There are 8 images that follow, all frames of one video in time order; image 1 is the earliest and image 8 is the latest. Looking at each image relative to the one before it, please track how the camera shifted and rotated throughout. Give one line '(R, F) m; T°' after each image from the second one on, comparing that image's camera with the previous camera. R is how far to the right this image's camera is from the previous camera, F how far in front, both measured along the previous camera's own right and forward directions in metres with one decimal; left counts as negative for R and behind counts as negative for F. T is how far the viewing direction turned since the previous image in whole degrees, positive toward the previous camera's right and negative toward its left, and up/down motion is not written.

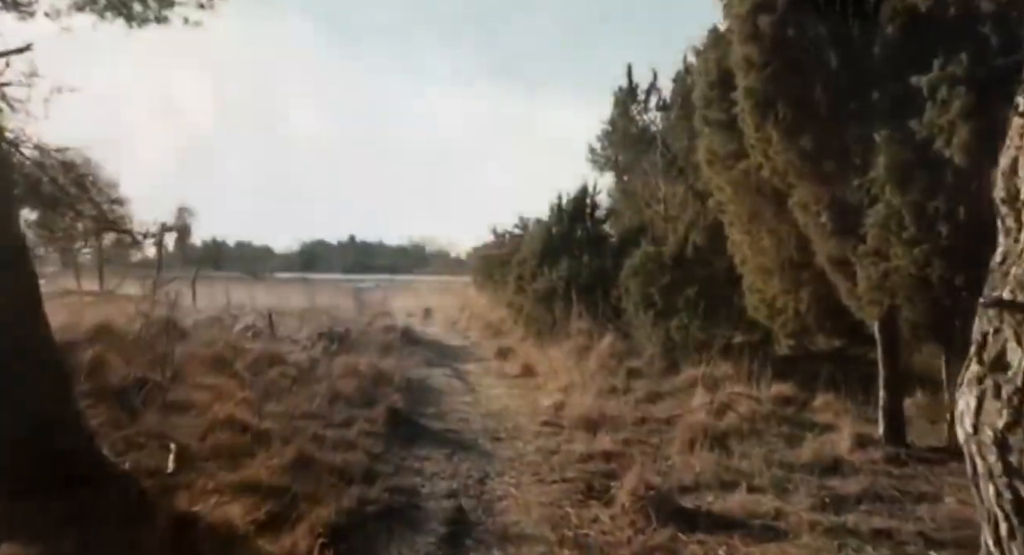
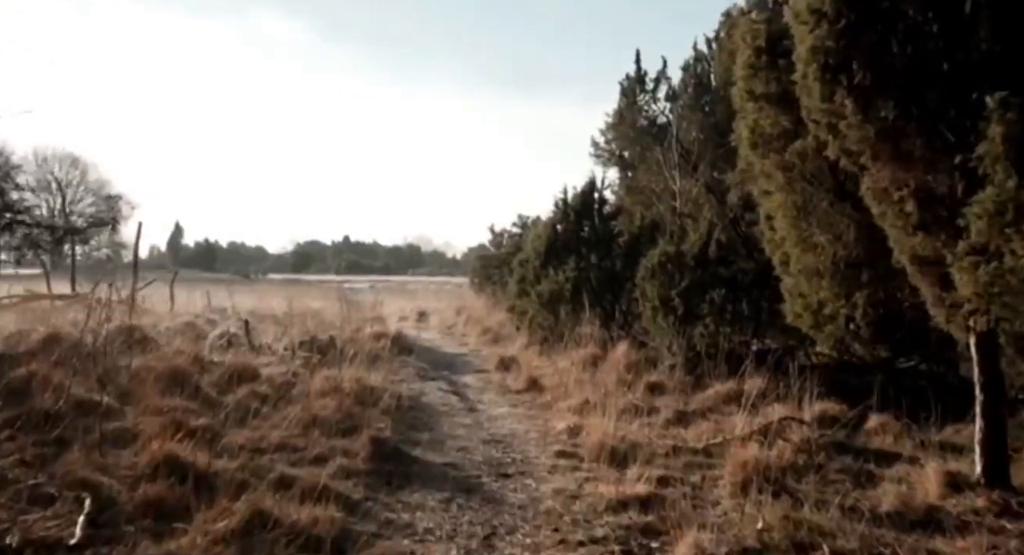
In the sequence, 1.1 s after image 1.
(-0.1, +1.2) m; 0°
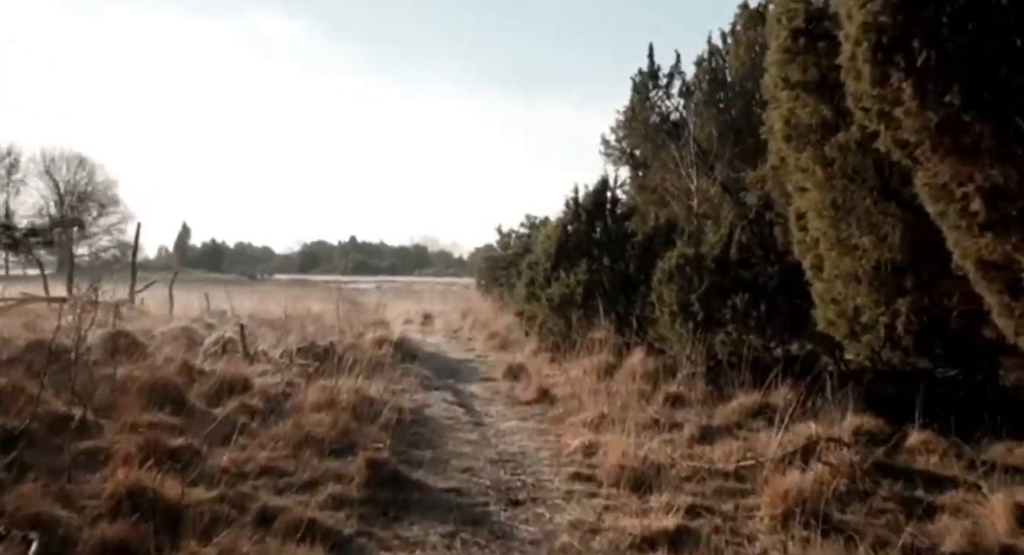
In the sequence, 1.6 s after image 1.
(0.0, +0.6) m; 0°
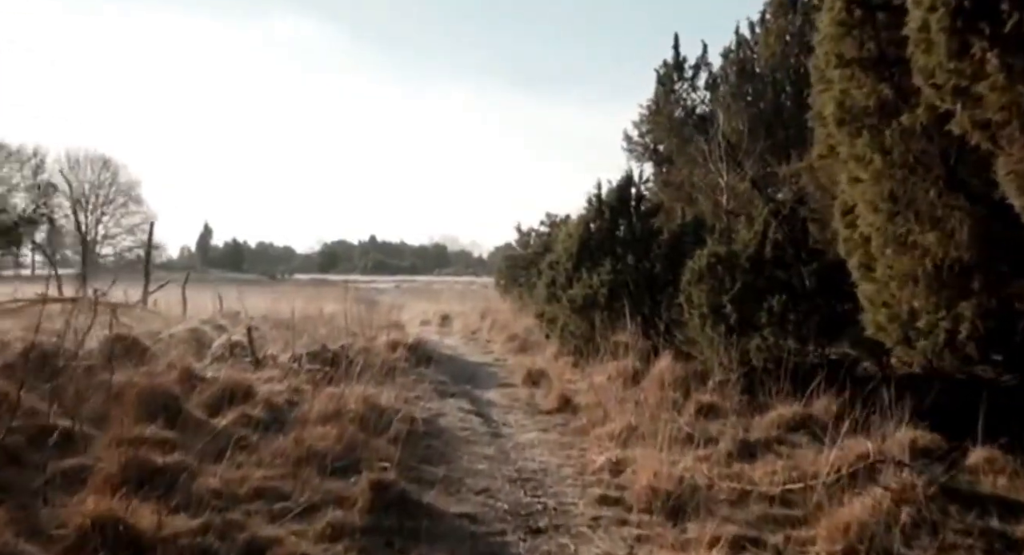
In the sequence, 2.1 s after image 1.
(0.0, +0.6) m; -1°
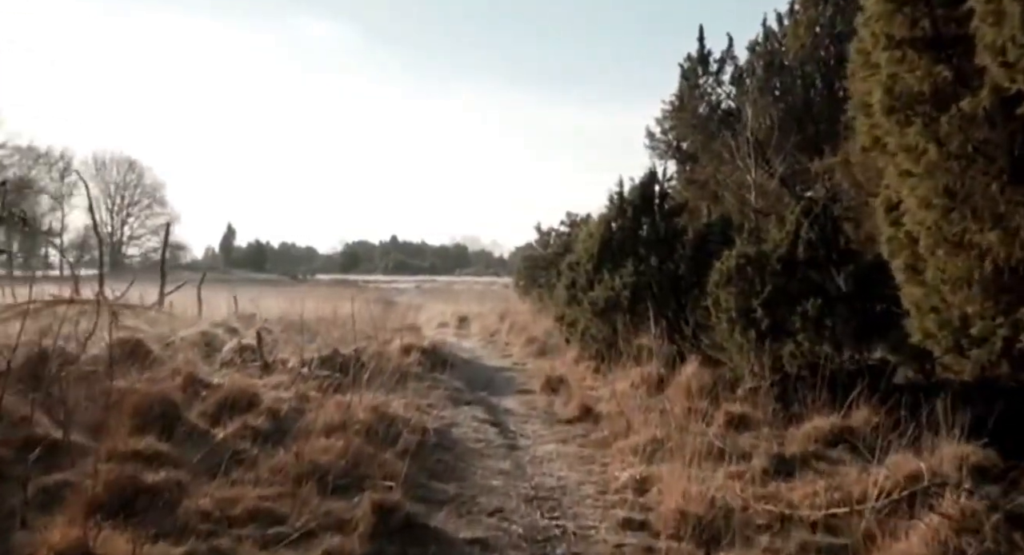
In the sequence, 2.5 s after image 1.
(0.0, +0.4) m; -1°
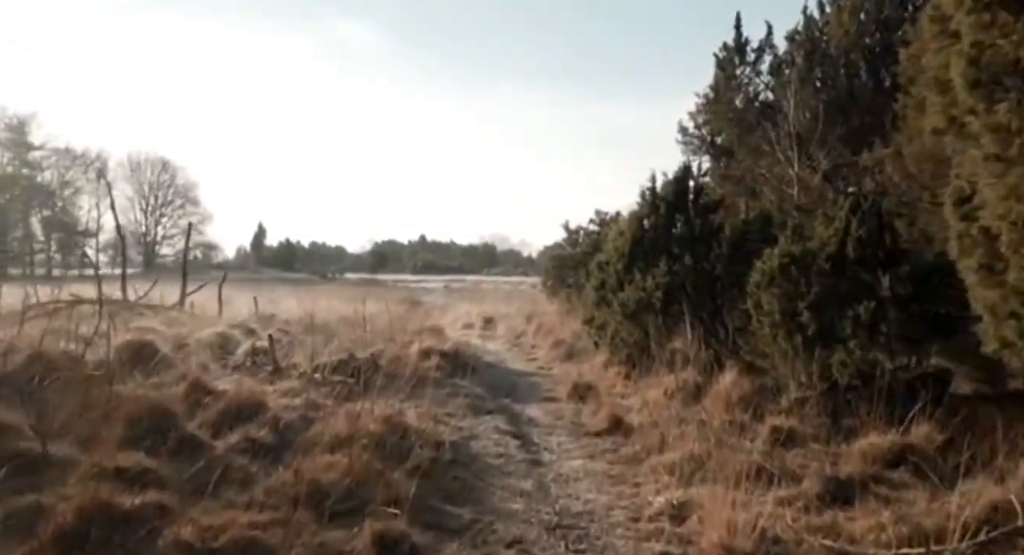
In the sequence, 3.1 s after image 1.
(0.0, +0.6) m; -2°
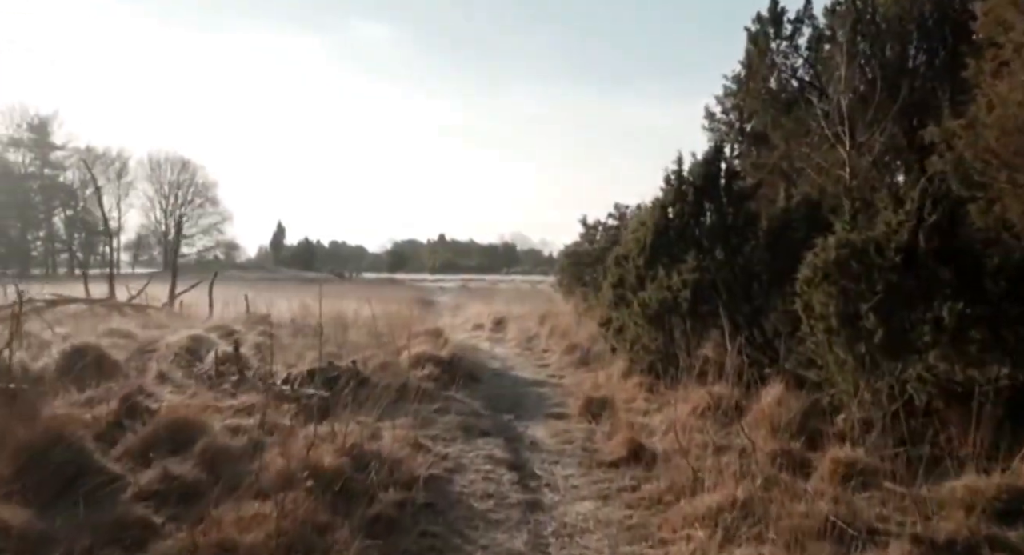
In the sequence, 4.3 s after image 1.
(+0.2, +1.4) m; -1°
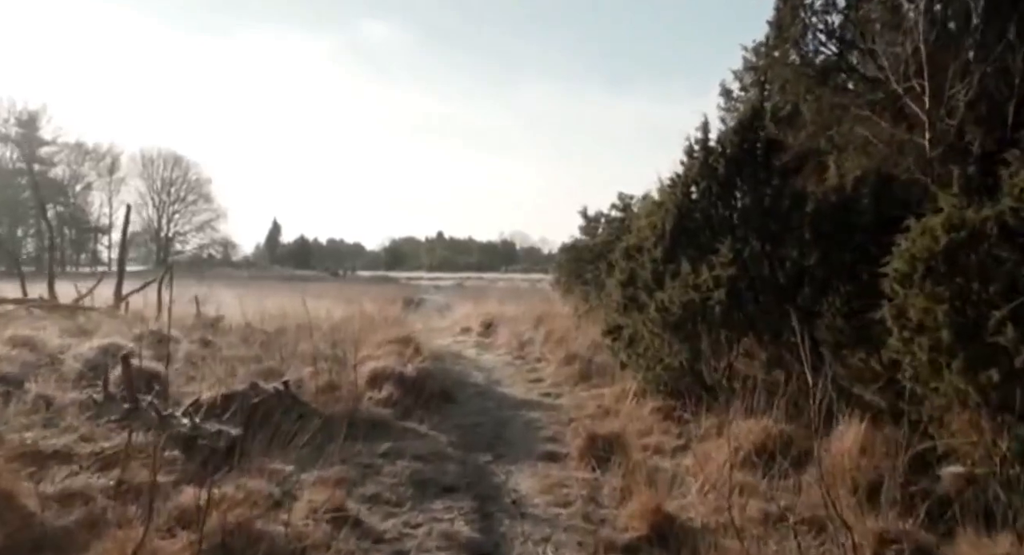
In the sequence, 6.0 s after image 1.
(+0.2, +2.0) m; 0°
